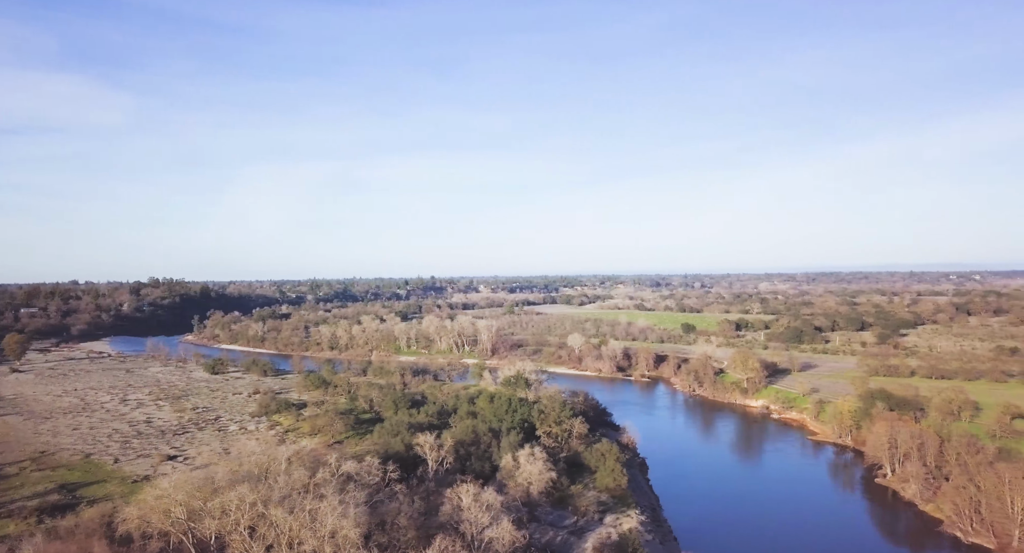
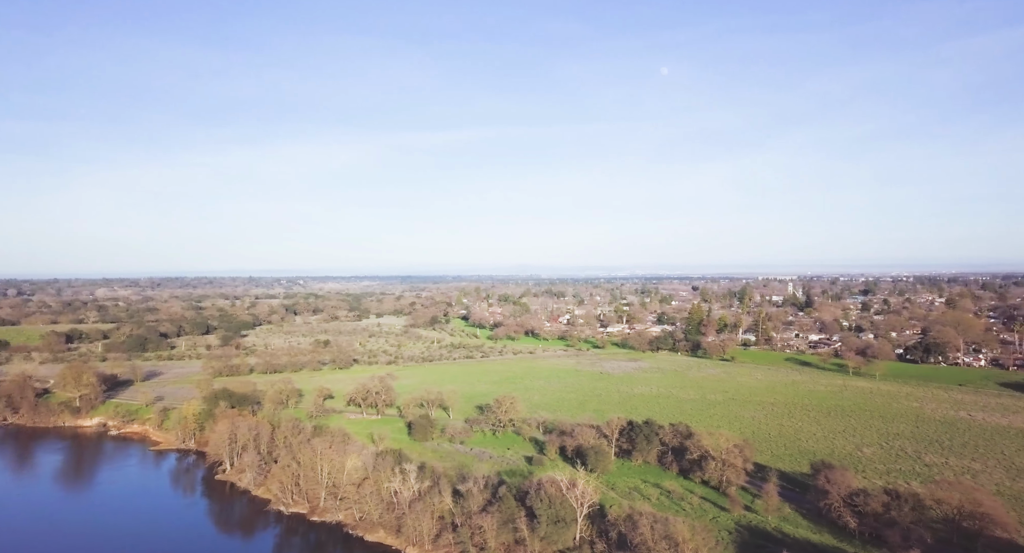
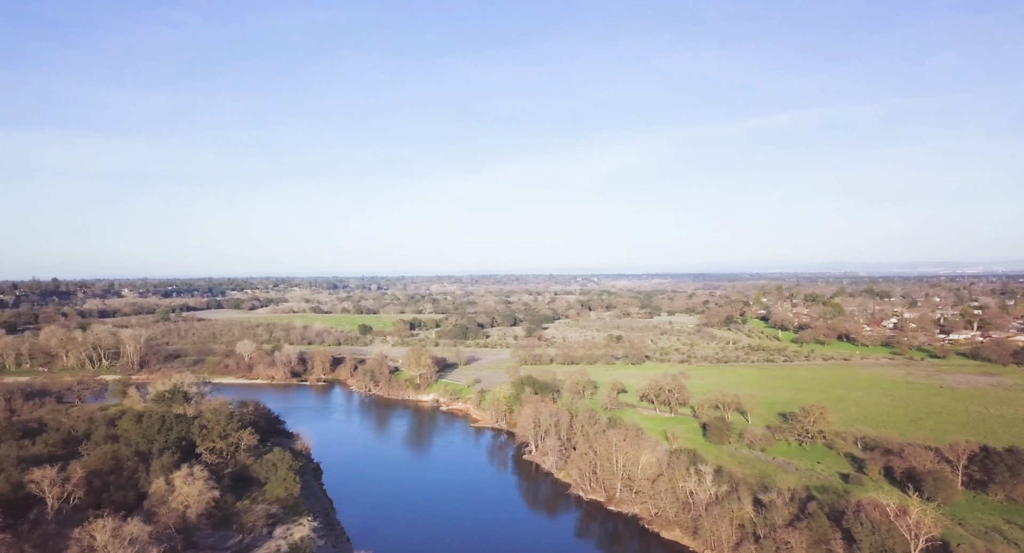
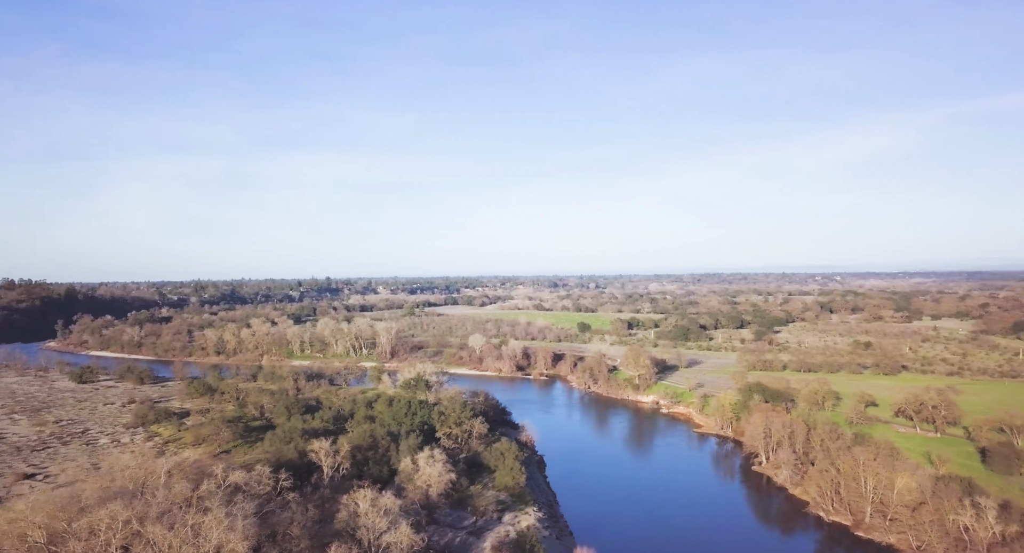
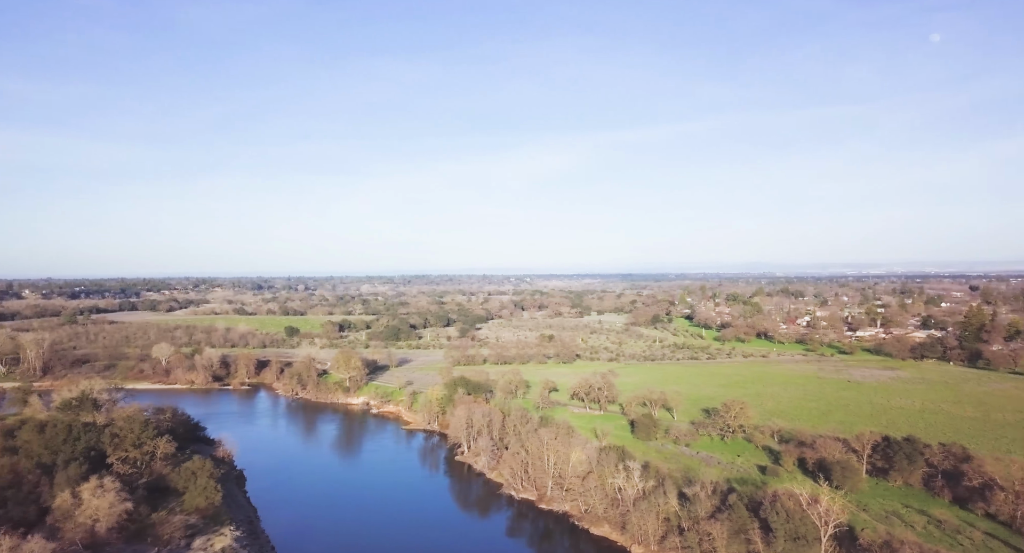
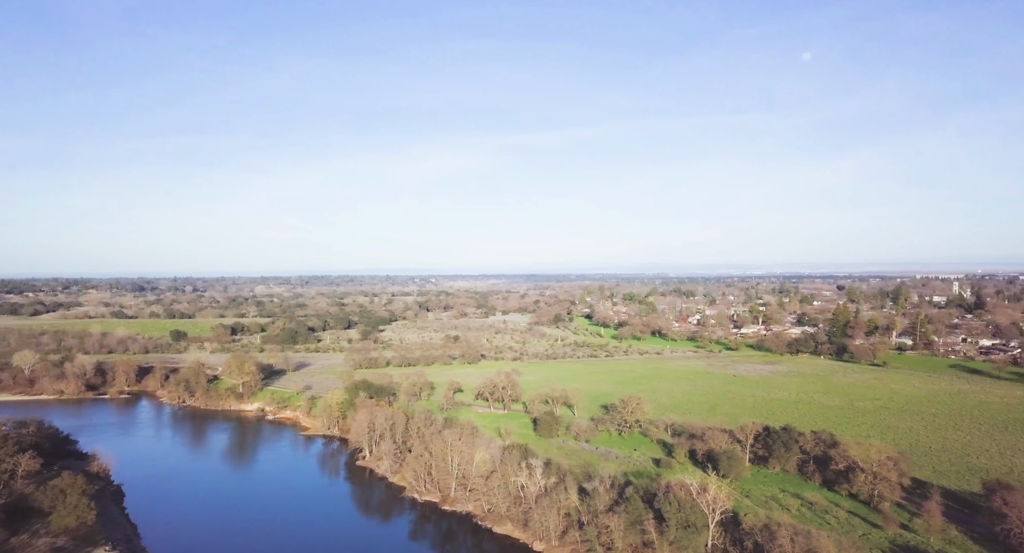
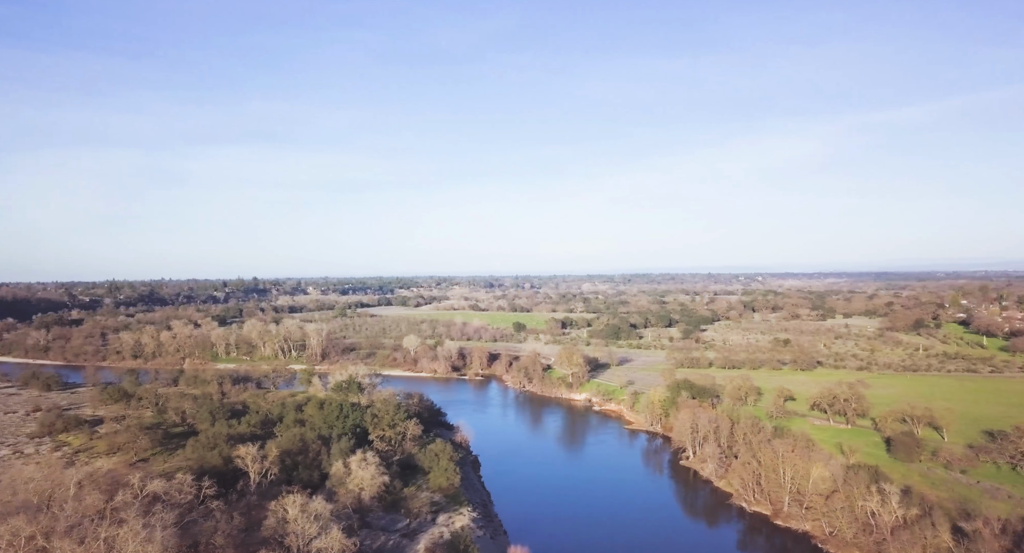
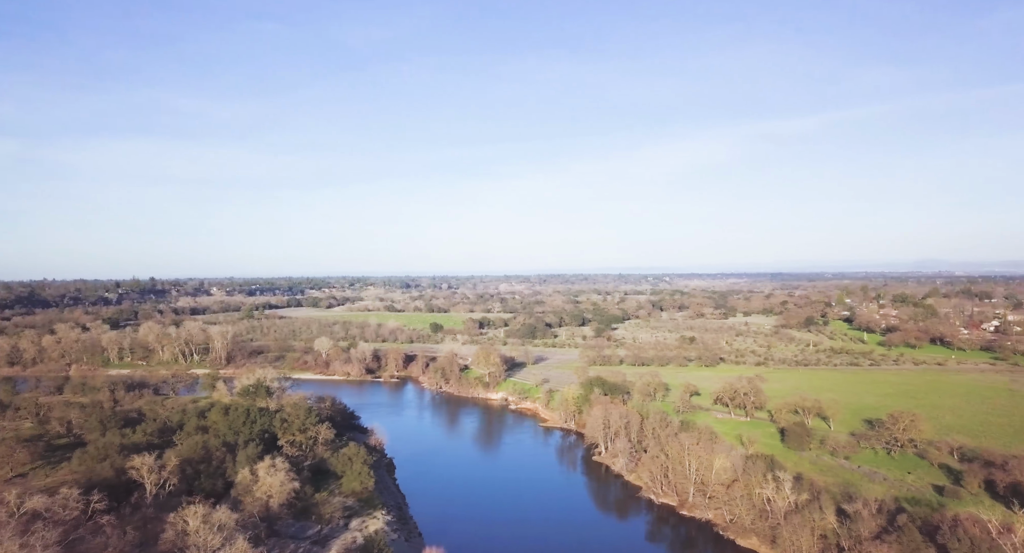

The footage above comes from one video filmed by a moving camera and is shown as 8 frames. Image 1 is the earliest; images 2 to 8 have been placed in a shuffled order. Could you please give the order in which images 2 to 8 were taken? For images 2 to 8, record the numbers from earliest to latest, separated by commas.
4, 7, 8, 3, 5, 6, 2
